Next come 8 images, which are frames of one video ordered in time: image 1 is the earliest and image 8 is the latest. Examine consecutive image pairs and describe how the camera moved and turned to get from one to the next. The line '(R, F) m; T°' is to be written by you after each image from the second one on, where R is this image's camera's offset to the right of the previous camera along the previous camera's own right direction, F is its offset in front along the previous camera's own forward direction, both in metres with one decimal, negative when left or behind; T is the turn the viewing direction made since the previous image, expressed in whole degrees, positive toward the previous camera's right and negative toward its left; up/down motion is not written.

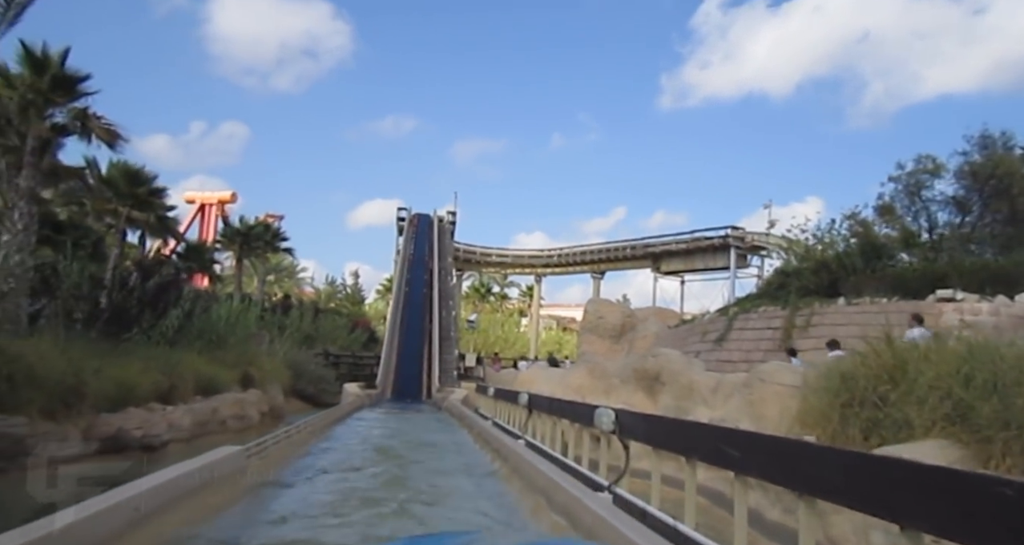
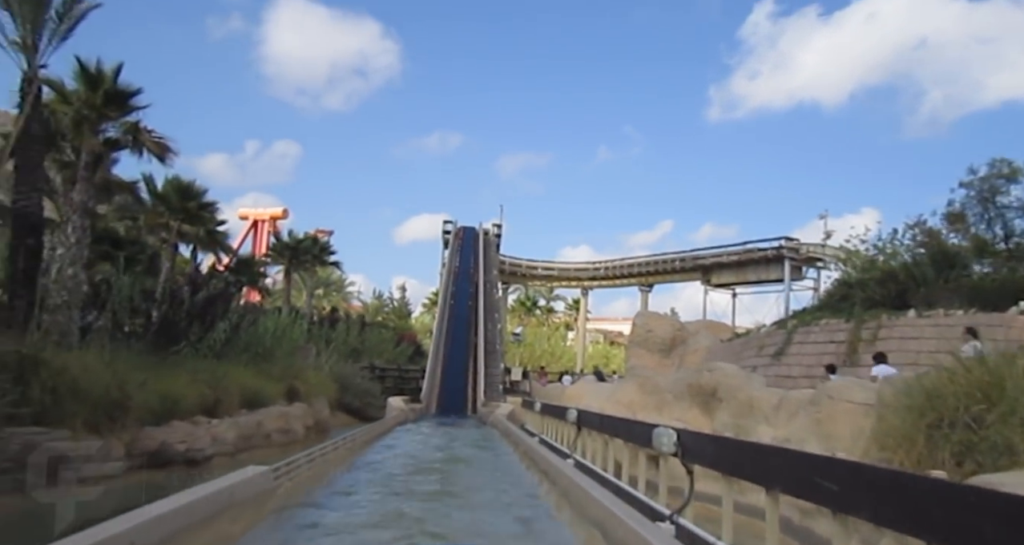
(0.0, +0.4) m; -4°
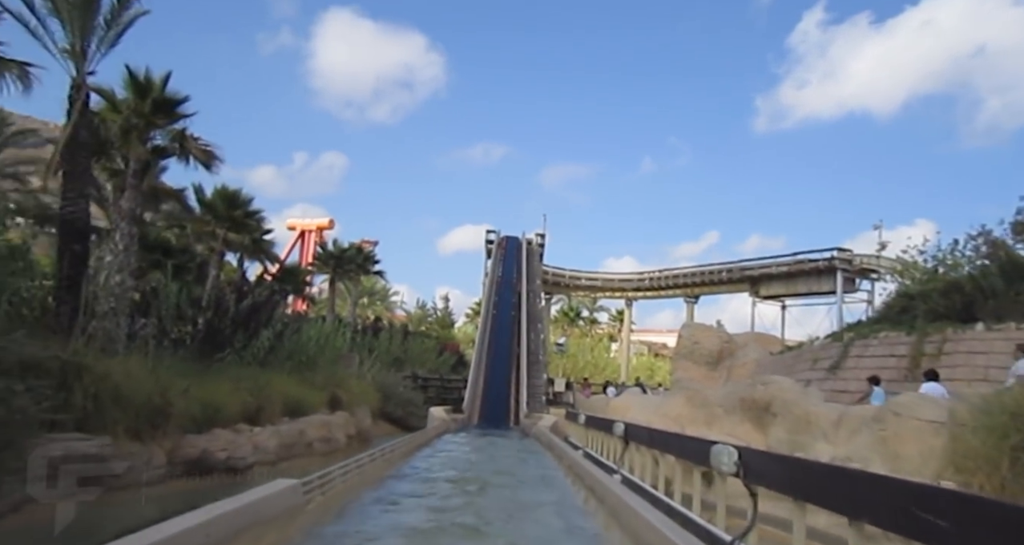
(0.0, +0.3) m; -3°
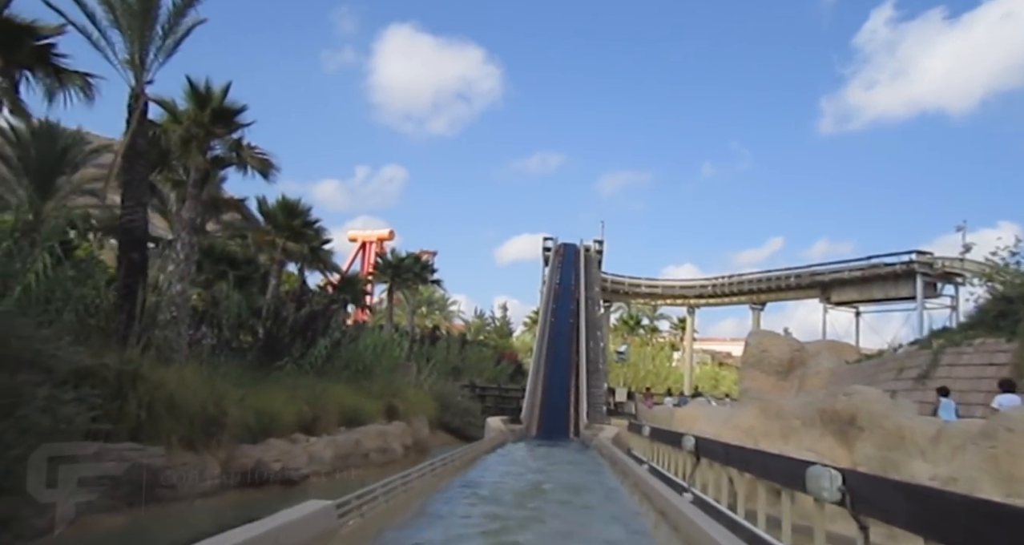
(0.0, +0.5) m; -5°
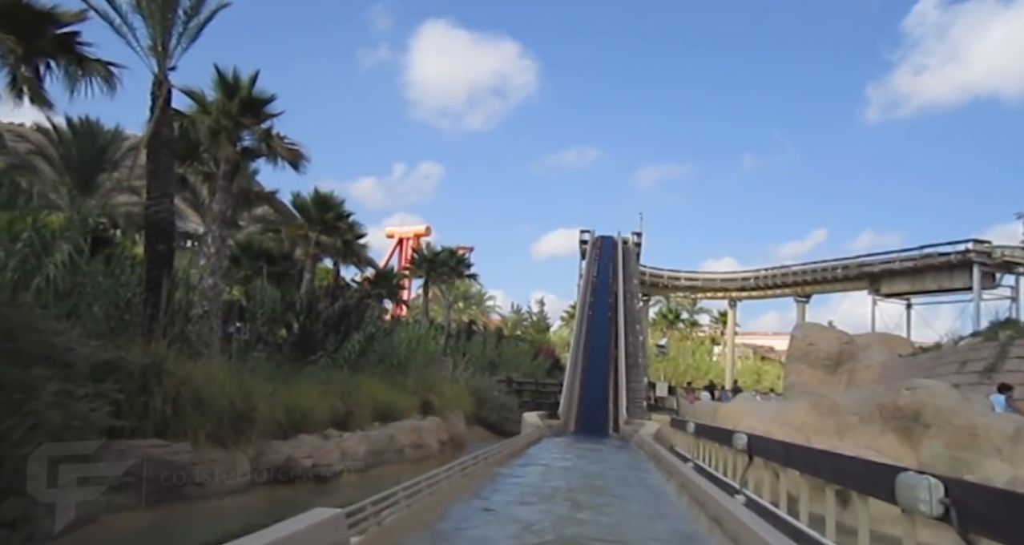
(0.0, +0.4) m; -3°
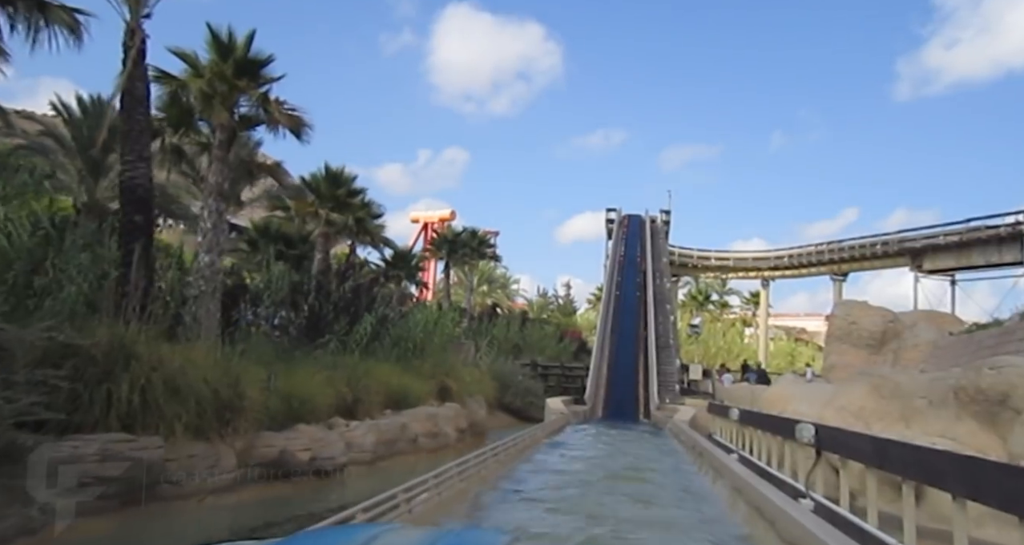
(+0.1, +1.1) m; -2°
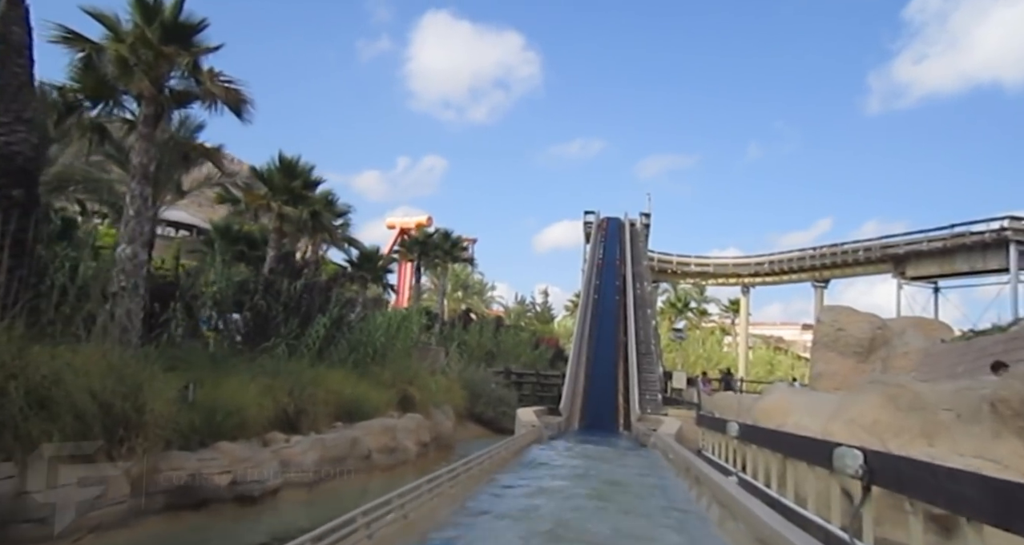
(+0.2, +1.3) m; +2°
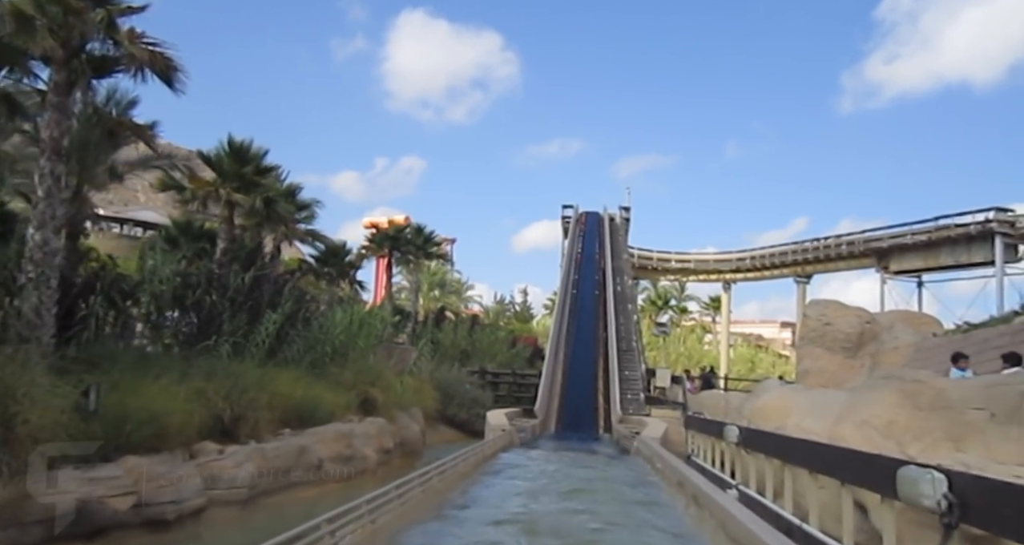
(+0.2, +1.1) m; +2°
